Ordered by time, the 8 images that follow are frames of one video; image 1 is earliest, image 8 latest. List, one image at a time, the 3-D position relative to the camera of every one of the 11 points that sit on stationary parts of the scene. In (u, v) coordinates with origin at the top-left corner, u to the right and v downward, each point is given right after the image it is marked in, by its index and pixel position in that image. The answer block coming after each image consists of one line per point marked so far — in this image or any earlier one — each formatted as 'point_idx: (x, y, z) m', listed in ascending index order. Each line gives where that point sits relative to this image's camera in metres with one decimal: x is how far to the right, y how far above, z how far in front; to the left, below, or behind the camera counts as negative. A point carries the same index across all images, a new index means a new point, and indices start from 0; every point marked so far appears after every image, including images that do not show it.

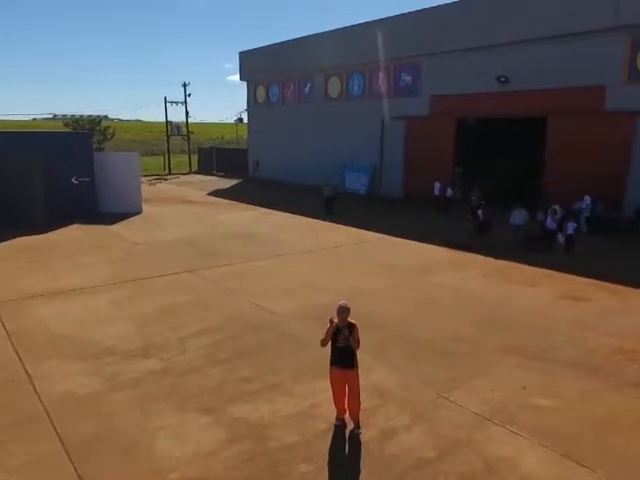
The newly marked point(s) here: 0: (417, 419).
0: (+1.1, -2.1, +5.8) m
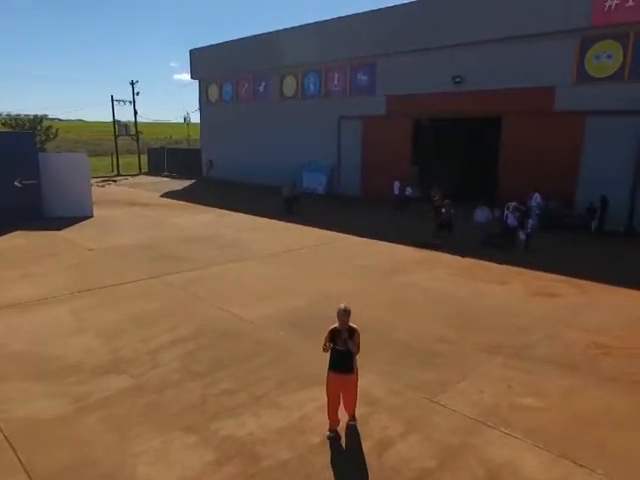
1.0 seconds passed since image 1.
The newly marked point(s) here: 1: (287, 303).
0: (+1.0, -2.1, +5.6) m
1: (-0.6, -1.2, +9.7) m
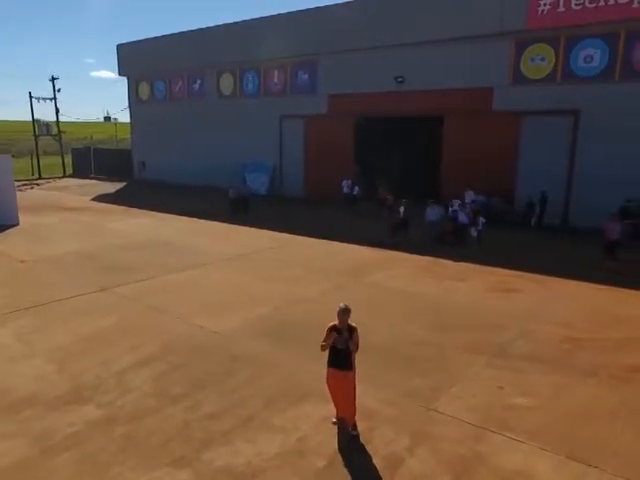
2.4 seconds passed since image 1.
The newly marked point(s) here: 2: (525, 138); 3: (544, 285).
0: (+1.0, -2.1, +5.4) m
1: (-1.1, -1.3, +9.2) m
2: (+7.7, +3.8, +18.8) m
3: (+5.0, -1.0, +11.1) m
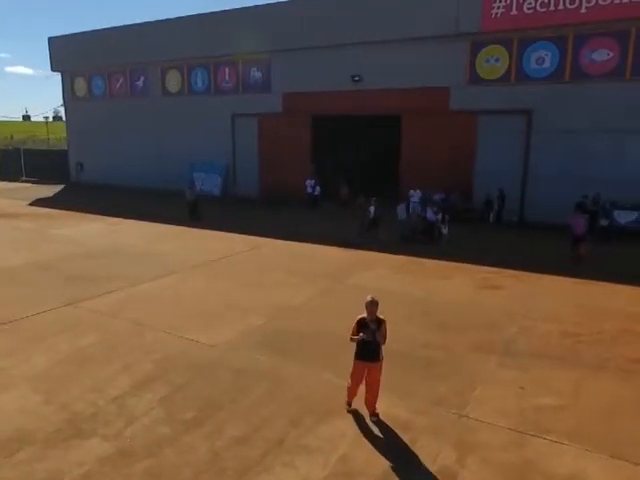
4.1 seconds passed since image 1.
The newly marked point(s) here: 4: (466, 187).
0: (+1.5, -2.1, +5.1) m
1: (-1.2, -1.4, +8.6) m
2: (+6.2, +4.0, +19.3) m
3: (+4.6, -0.9, +11.3) m
4: (+5.8, +2.1, +19.9) m
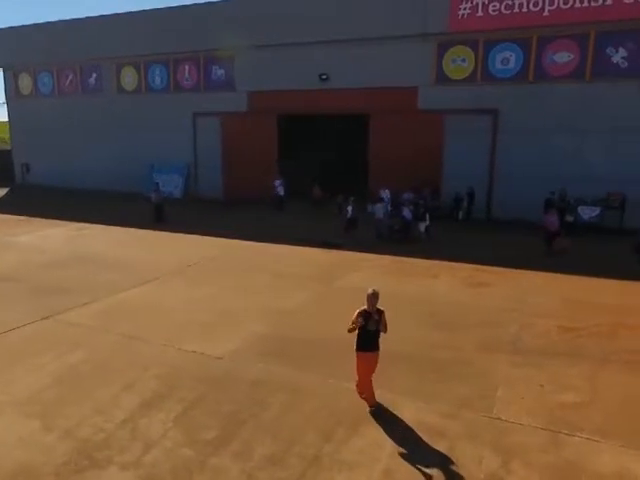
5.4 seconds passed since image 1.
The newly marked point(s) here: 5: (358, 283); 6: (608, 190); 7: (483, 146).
0: (+1.8, -2.1, +5.0) m
1: (-1.2, -1.4, +8.2) m
2: (+5.0, +4.1, +19.6) m
3: (+4.3, -0.9, +11.5) m
4: (+4.6, +2.2, +20.1) m
5: (+0.8, -0.9, +10.9) m
6: (+10.0, +1.7, +17.4) m
7: (+6.2, +3.6, +19.1) m
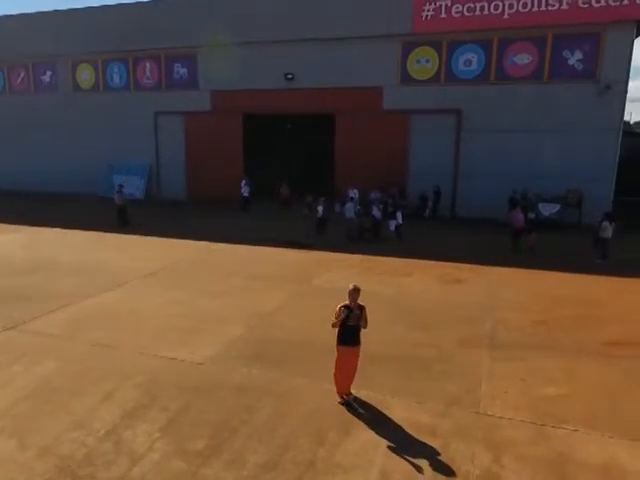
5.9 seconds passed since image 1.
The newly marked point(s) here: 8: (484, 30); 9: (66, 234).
0: (+1.8, -2.1, +5.1) m
1: (-1.5, -1.5, +8.0) m
2: (+3.7, +4.1, +19.8) m
3: (+3.7, -0.8, +11.7) m
4: (+3.3, +2.3, +20.3) m
5: (+0.3, -0.9, +10.9) m
6: (+8.9, +1.9, +18.1) m
7: (+4.9, +3.7, +19.4) m
8: (+5.8, +7.5, +17.9) m
9: (-8.5, +0.2, +16.6) m
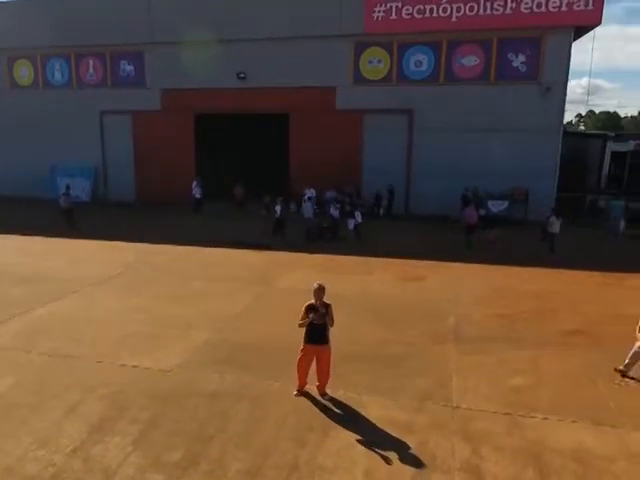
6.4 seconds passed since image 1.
0: (+1.6, -2.1, +5.2) m
1: (-2.0, -1.5, +7.8) m
2: (+1.9, +4.2, +20.1) m
3: (+2.8, -0.7, +12.0) m
4: (+1.5, +2.3, +20.5) m
5: (-0.5, -0.9, +10.8) m
6: (+7.2, +2.1, +18.8) m
7: (+3.2, +3.7, +19.8) m
8: (+4.1, +7.6, +18.4) m
9: (-9.8, 0.0, +15.7) m
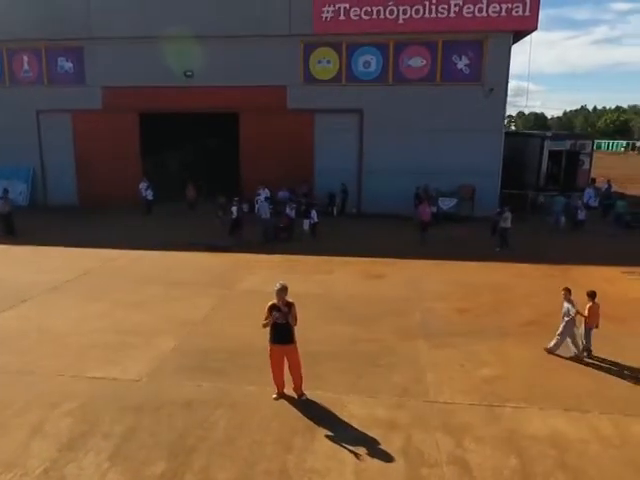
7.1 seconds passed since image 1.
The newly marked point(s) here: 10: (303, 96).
0: (+1.4, -2.0, +5.3) m
1: (-2.4, -1.6, +7.5) m
2: (0.0, +4.2, +20.1) m
3: (+1.9, -0.7, +12.2) m
4: (-0.5, +2.3, +20.5) m
5: (-1.3, -1.0, +10.7) m
6: (+5.5, +2.2, +19.5) m
7: (+1.3, +3.8, +20.0) m
8: (+2.3, +7.7, +18.7) m
9: (-11.1, -0.2, +14.5) m
10: (-0.7, +5.7, +19.8) m
